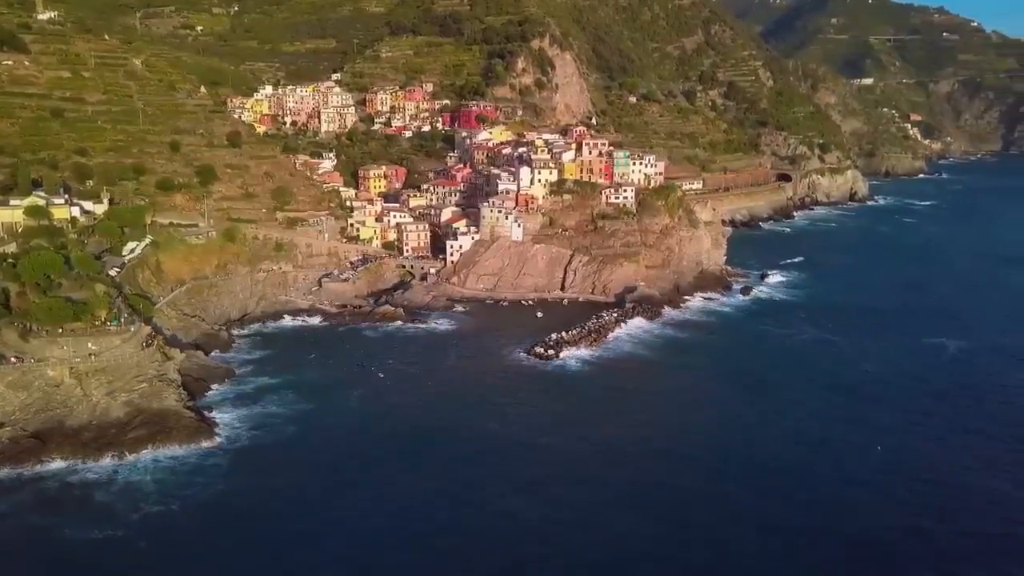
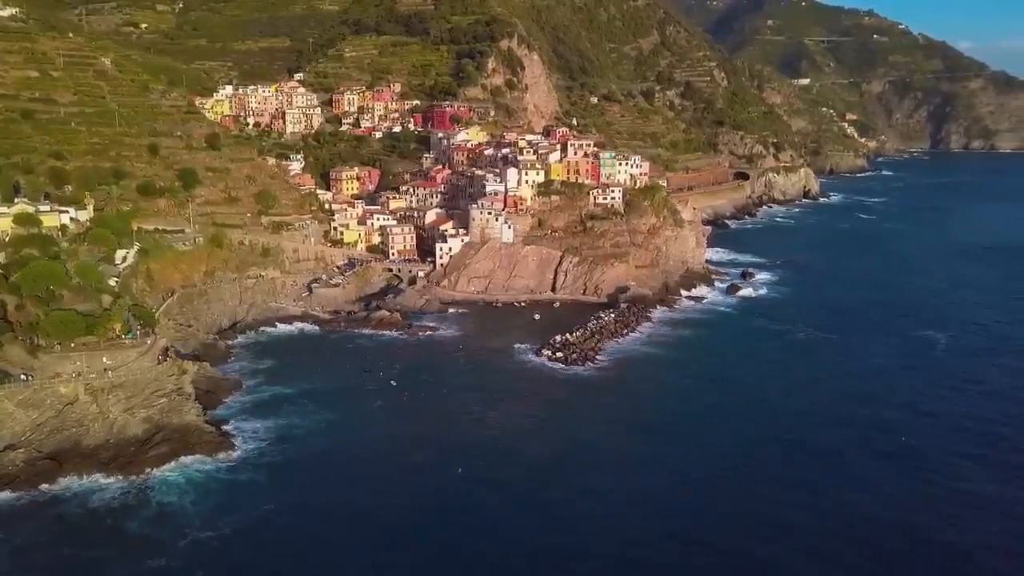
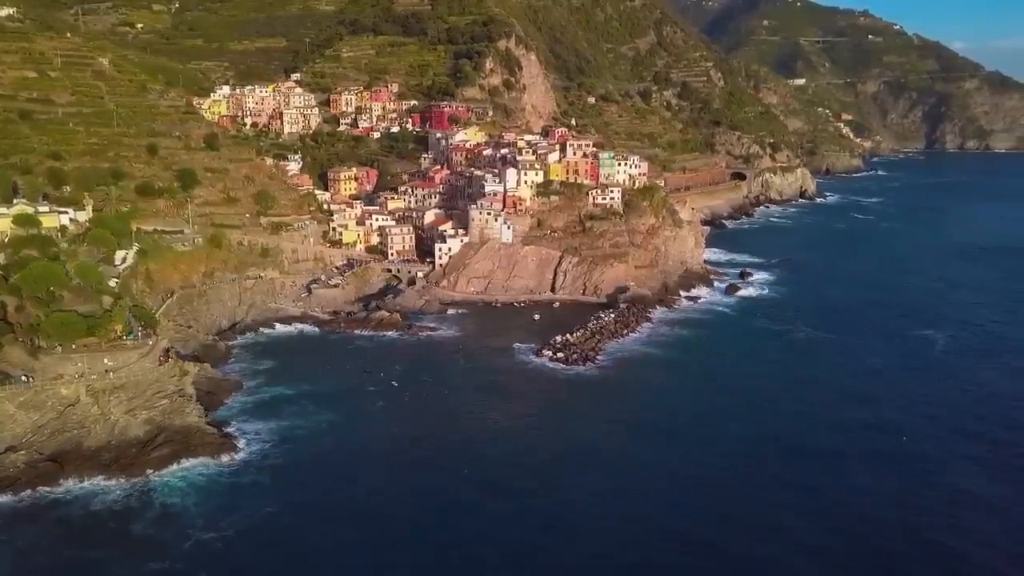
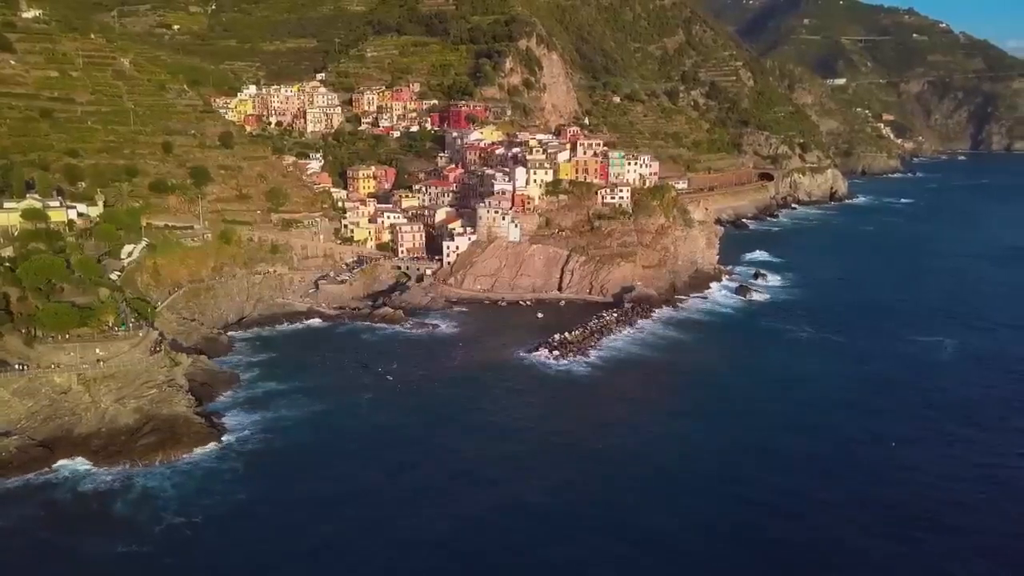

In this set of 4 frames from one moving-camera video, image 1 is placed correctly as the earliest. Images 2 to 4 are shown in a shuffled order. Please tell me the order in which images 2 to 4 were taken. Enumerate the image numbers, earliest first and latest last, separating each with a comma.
4, 2, 3
